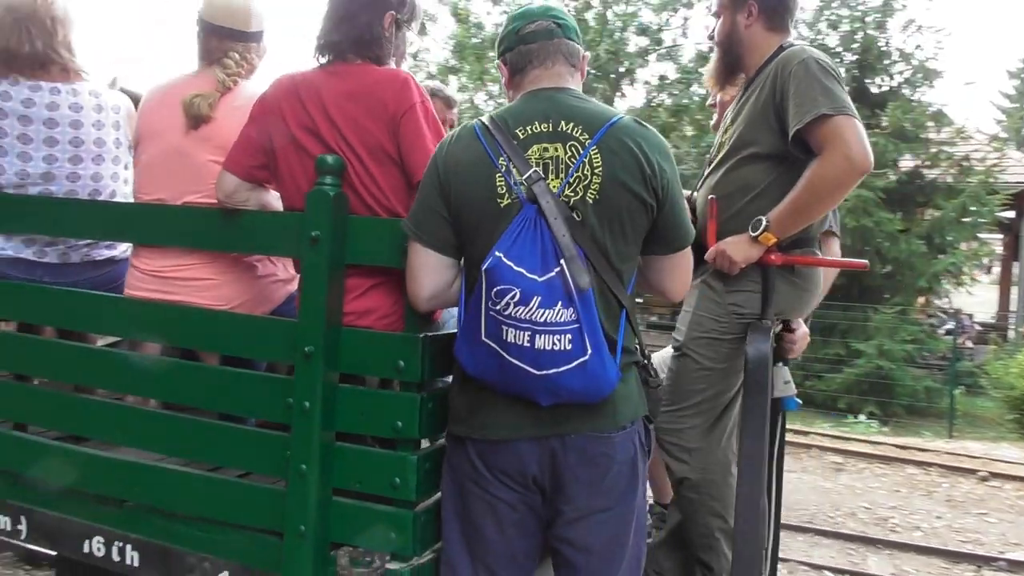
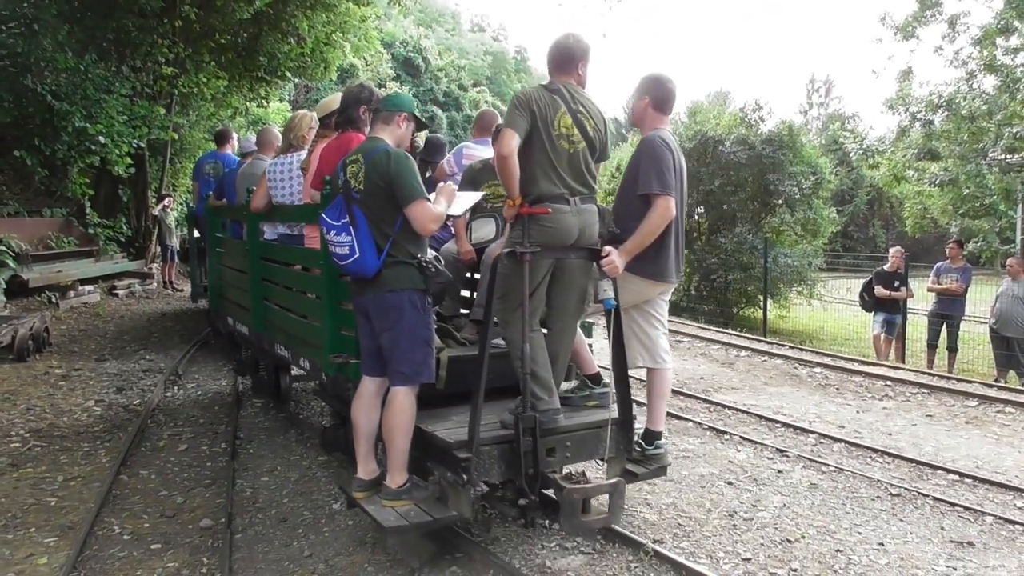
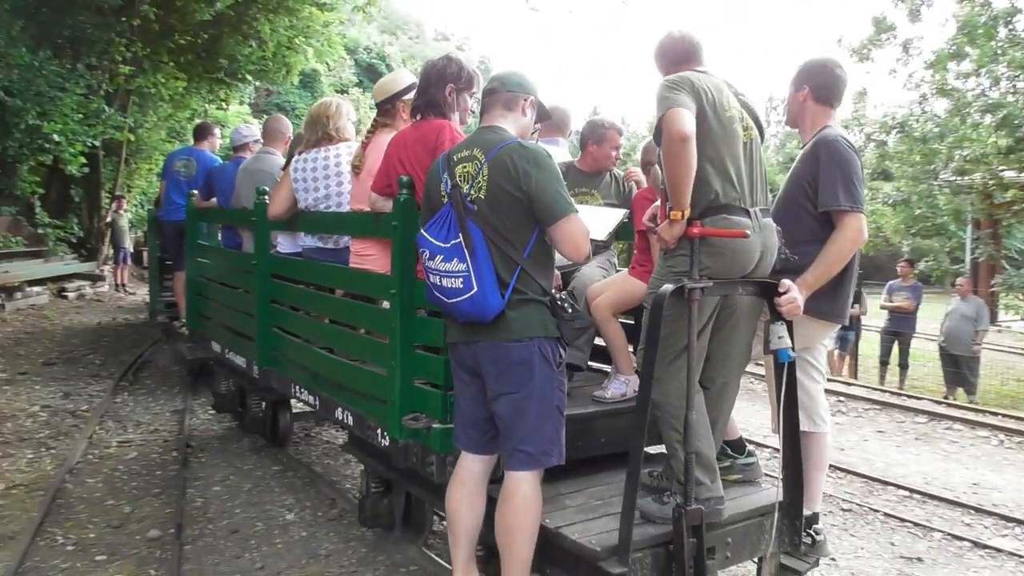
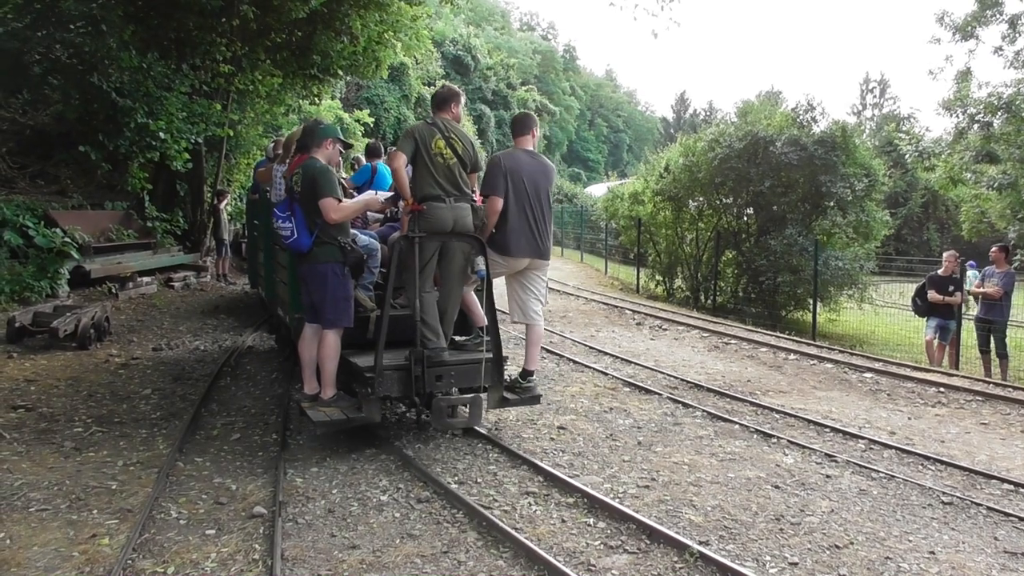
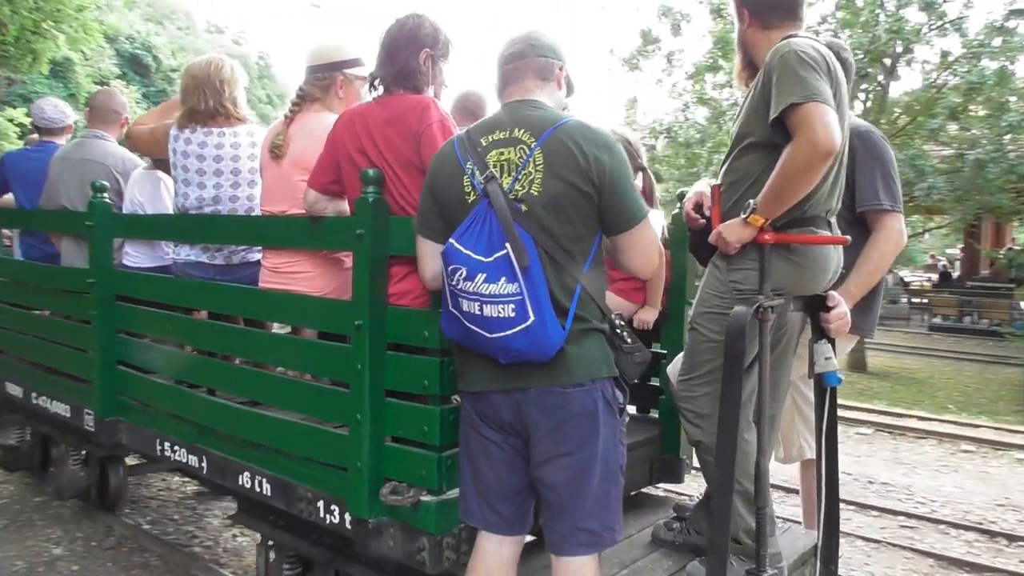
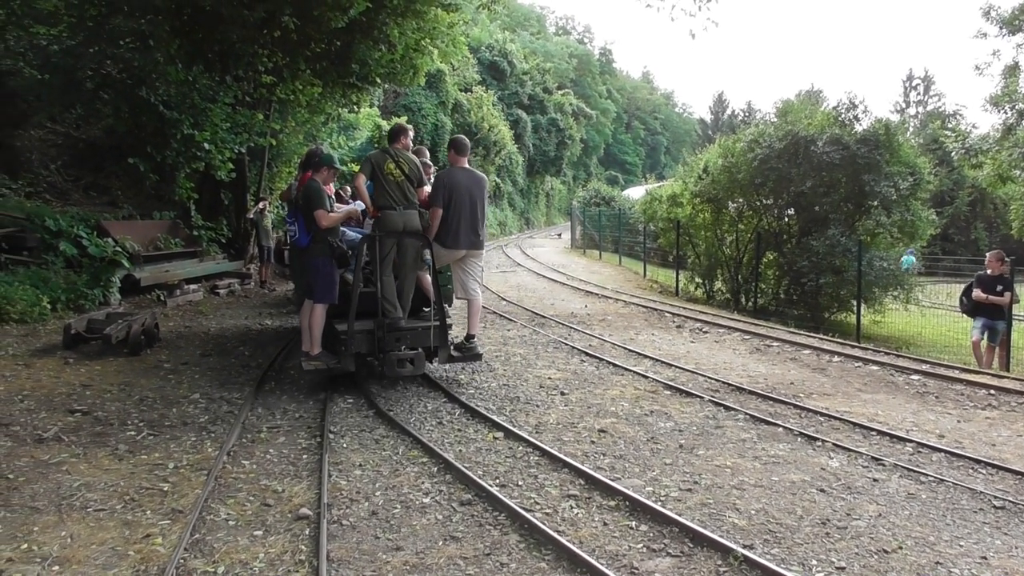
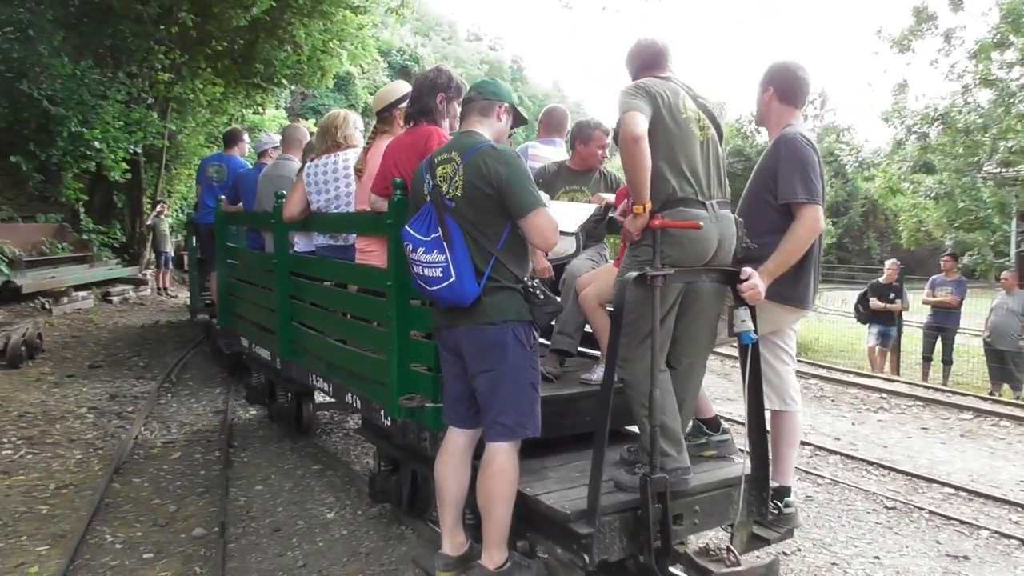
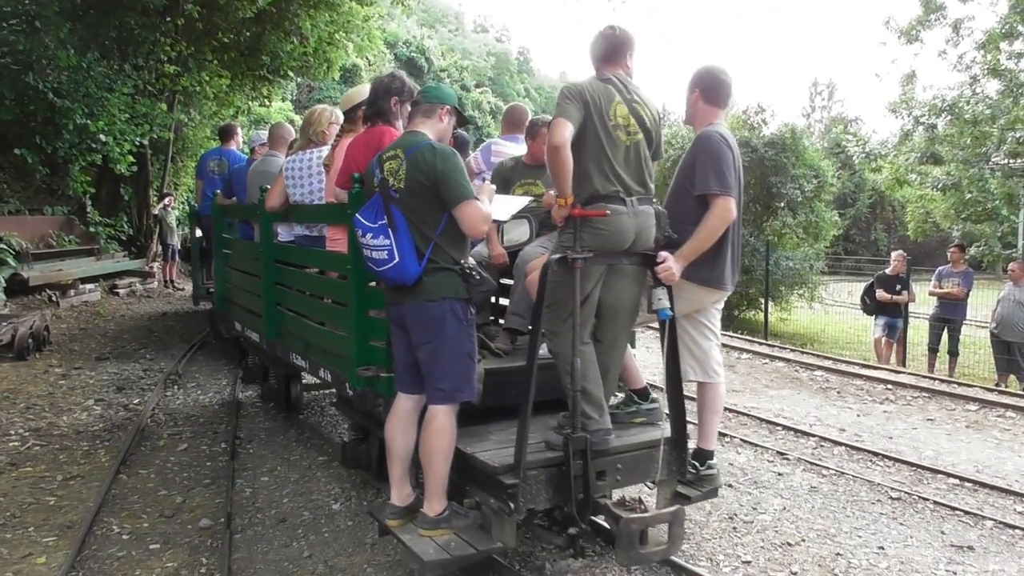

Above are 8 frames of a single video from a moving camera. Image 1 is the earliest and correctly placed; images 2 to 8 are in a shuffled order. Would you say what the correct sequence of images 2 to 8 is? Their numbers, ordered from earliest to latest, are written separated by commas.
5, 3, 7, 8, 2, 4, 6
